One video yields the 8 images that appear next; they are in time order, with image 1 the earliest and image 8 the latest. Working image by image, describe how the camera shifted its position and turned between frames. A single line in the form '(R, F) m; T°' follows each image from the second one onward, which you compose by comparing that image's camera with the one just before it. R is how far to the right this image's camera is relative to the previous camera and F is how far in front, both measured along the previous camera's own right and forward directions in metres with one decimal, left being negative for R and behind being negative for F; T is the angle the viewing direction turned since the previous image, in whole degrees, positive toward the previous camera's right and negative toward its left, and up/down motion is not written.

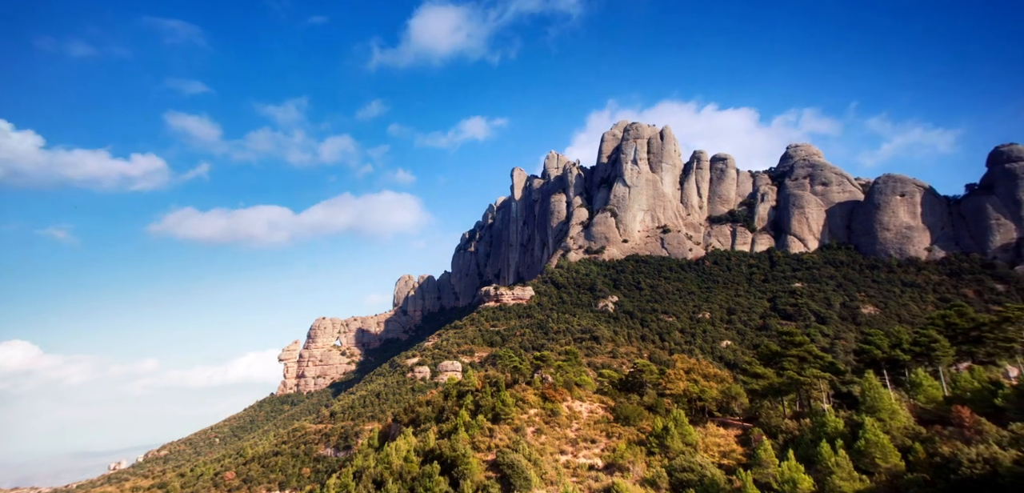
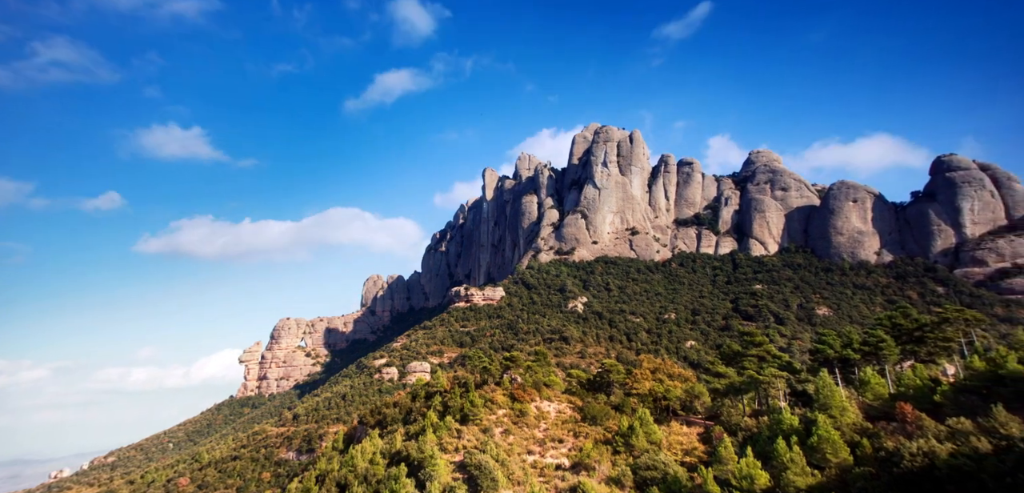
(+0.4, -1.1) m; +2°
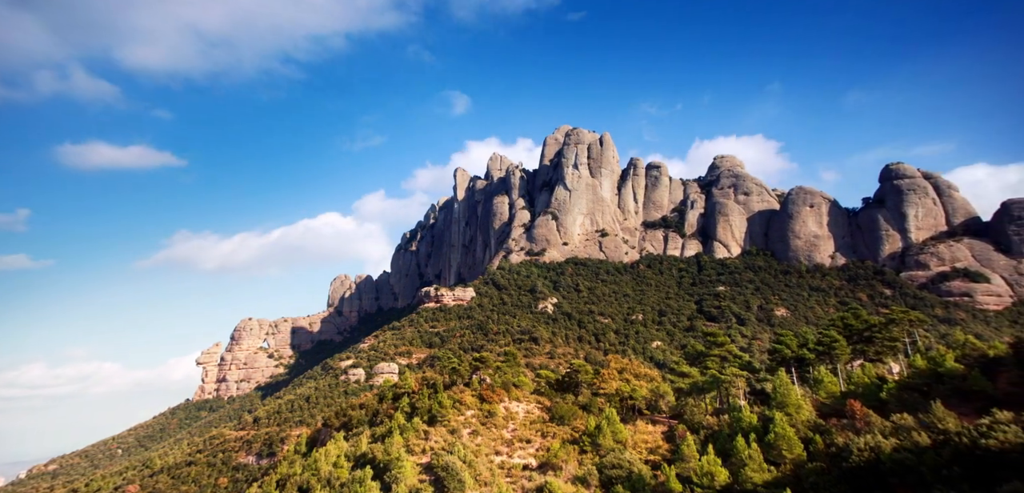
(+0.3, -0.9) m; +2°
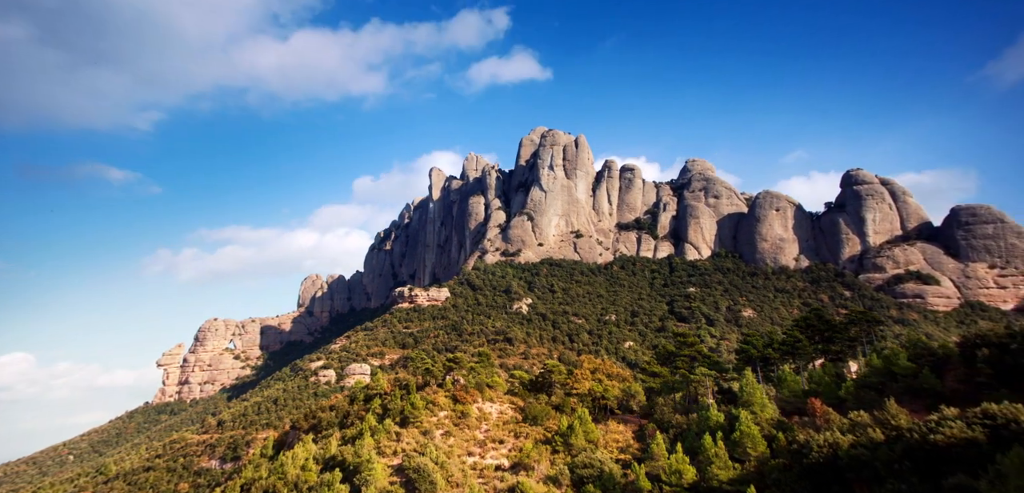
(+0.3, -0.7) m; +2°
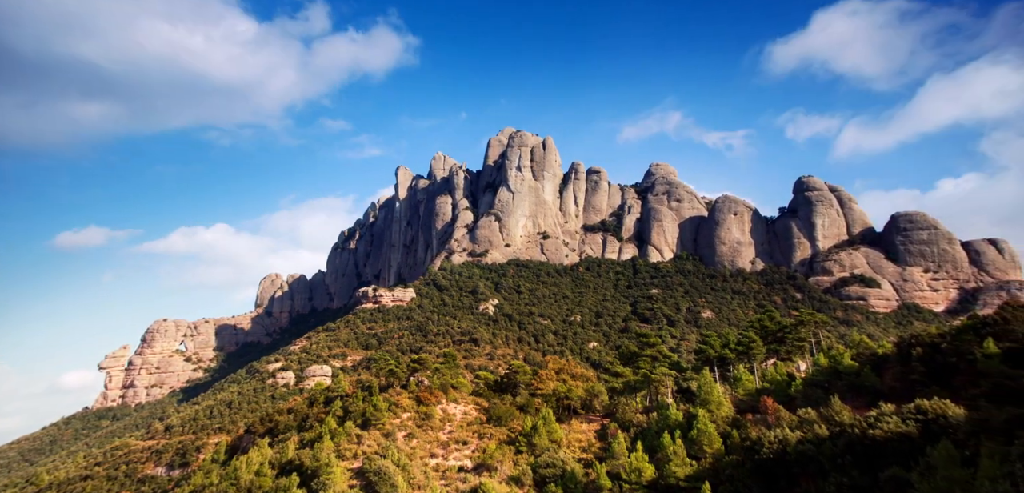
(+0.3, -0.8) m; +3°
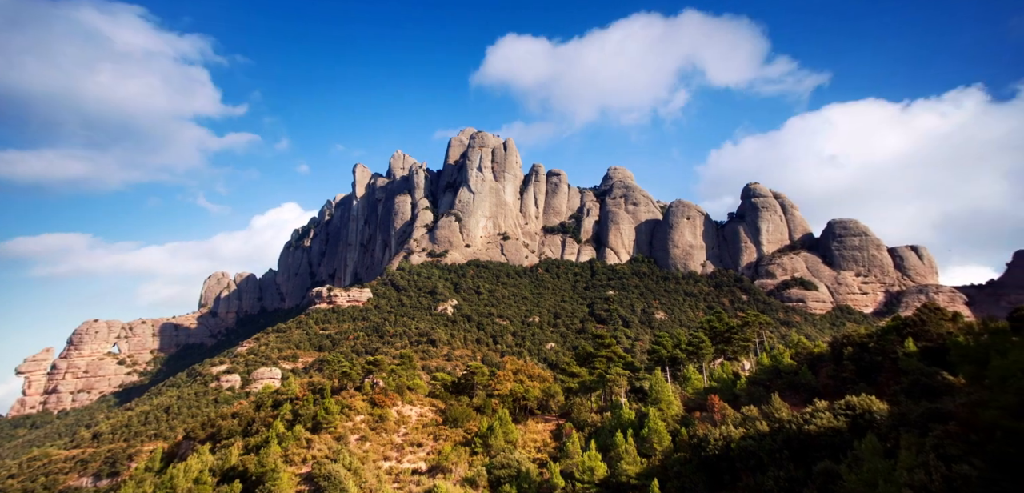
(+0.3, -0.8) m; +3°
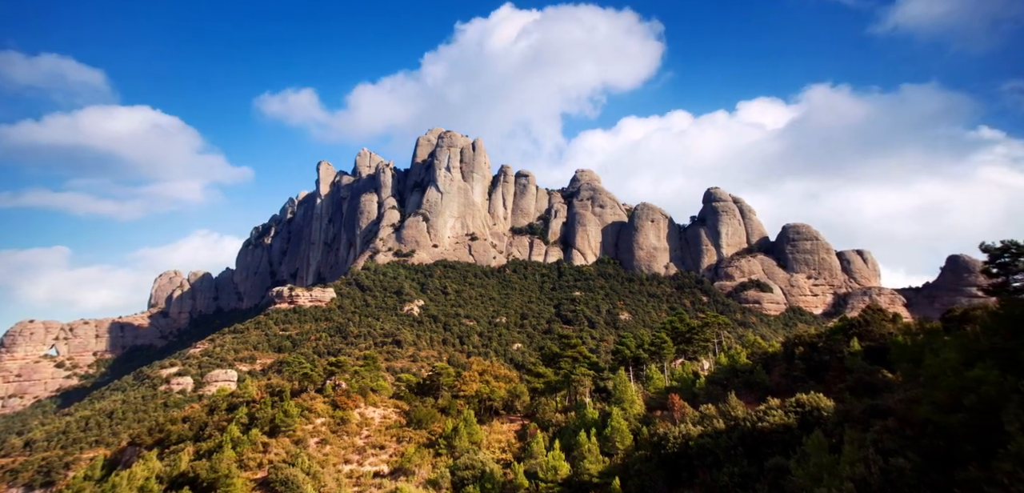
(+0.2, -0.6) m; +3°
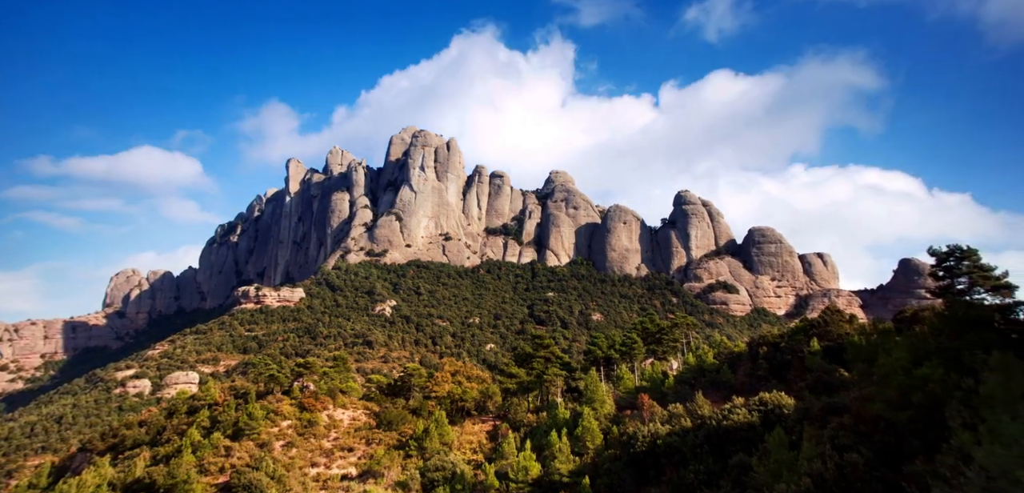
(+0.3, -0.2) m; +2°
